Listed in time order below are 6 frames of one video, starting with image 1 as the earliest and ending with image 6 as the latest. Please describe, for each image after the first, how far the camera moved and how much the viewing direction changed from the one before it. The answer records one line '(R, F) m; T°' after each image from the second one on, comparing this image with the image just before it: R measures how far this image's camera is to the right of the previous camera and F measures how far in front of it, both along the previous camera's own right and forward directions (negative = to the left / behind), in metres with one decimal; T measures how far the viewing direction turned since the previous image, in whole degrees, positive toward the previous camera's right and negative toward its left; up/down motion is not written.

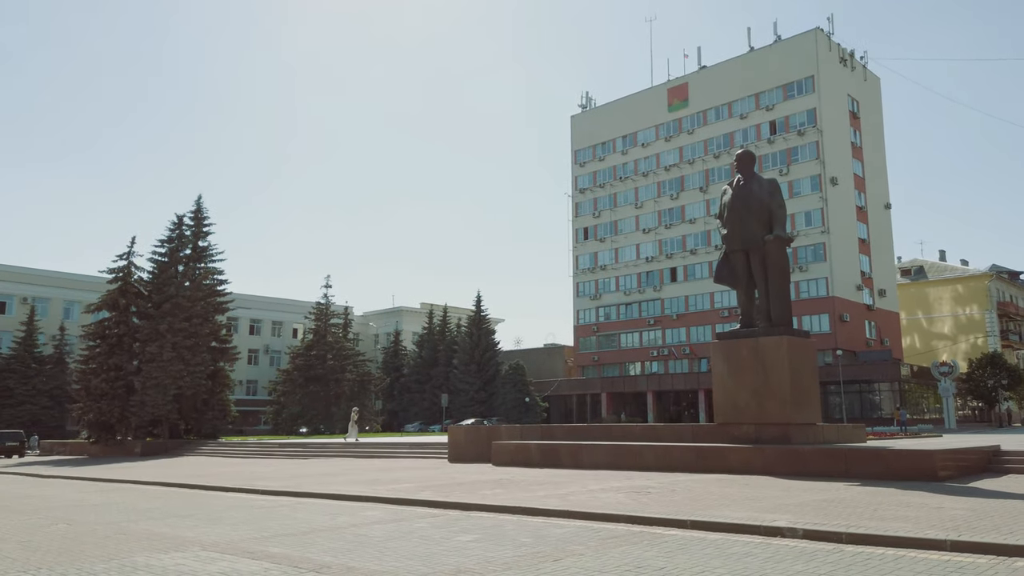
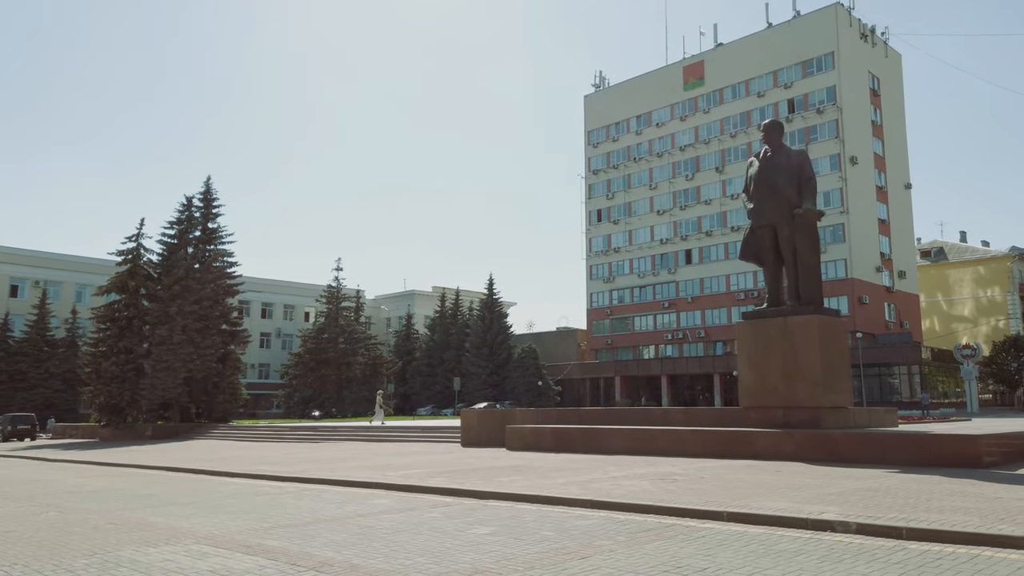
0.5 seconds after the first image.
(-0.1, +0.7) m; -1°
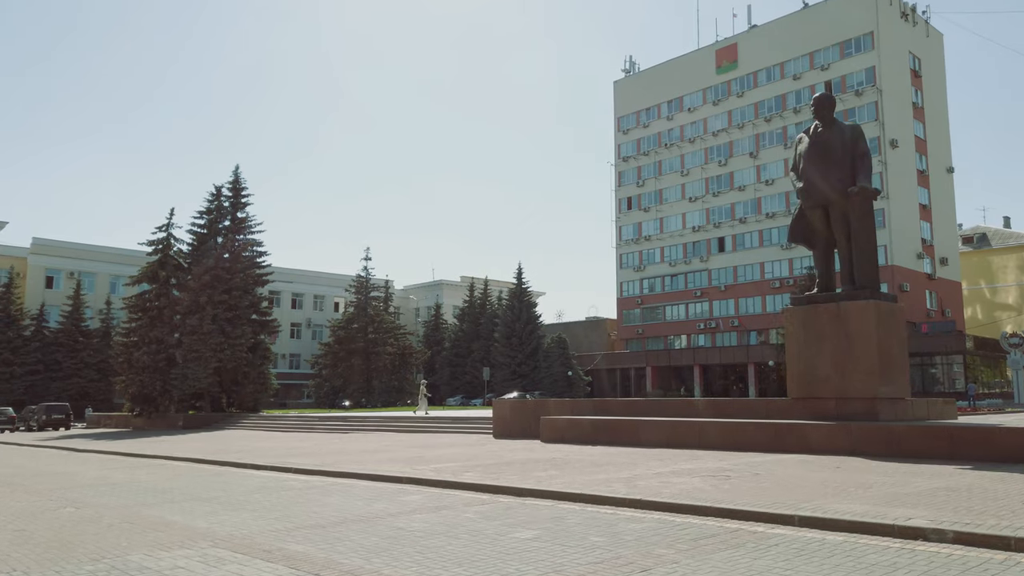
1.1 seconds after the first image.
(-0.1, +0.7) m; -2°
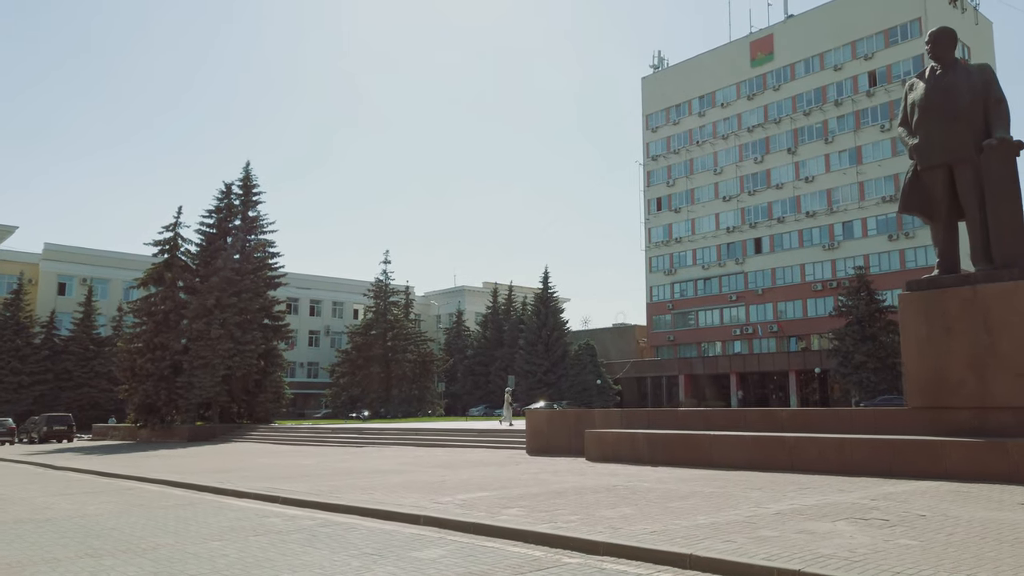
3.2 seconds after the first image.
(-0.3, +2.8) m; -2°
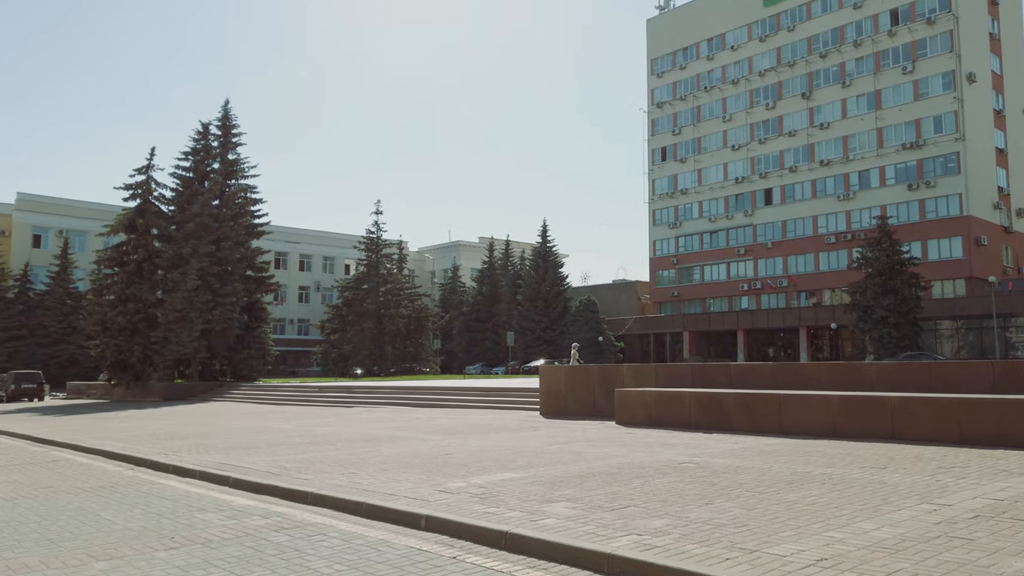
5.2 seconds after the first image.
(-0.4, +2.6) m; 0°
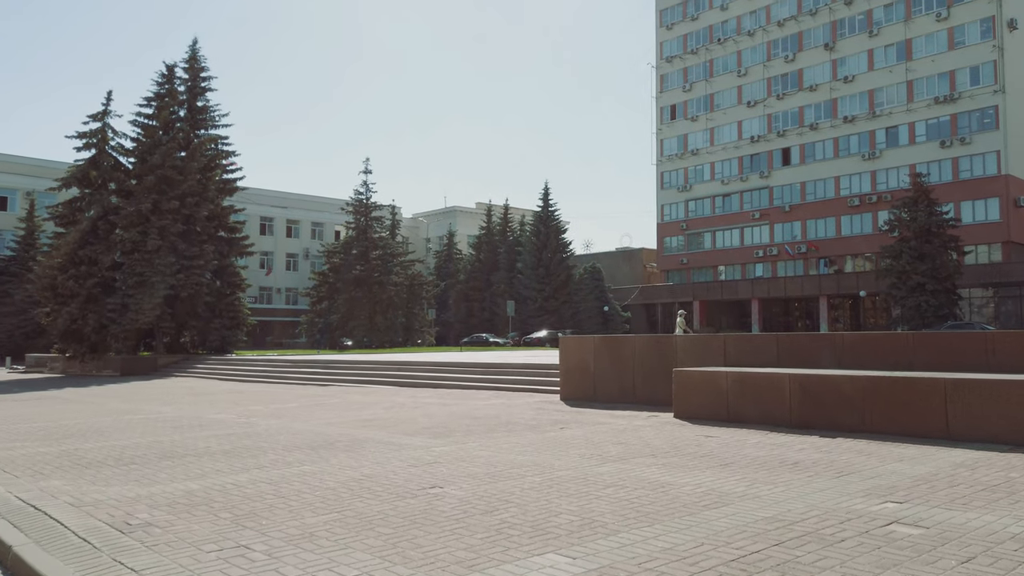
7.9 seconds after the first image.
(-0.2, +3.6) m; 0°
